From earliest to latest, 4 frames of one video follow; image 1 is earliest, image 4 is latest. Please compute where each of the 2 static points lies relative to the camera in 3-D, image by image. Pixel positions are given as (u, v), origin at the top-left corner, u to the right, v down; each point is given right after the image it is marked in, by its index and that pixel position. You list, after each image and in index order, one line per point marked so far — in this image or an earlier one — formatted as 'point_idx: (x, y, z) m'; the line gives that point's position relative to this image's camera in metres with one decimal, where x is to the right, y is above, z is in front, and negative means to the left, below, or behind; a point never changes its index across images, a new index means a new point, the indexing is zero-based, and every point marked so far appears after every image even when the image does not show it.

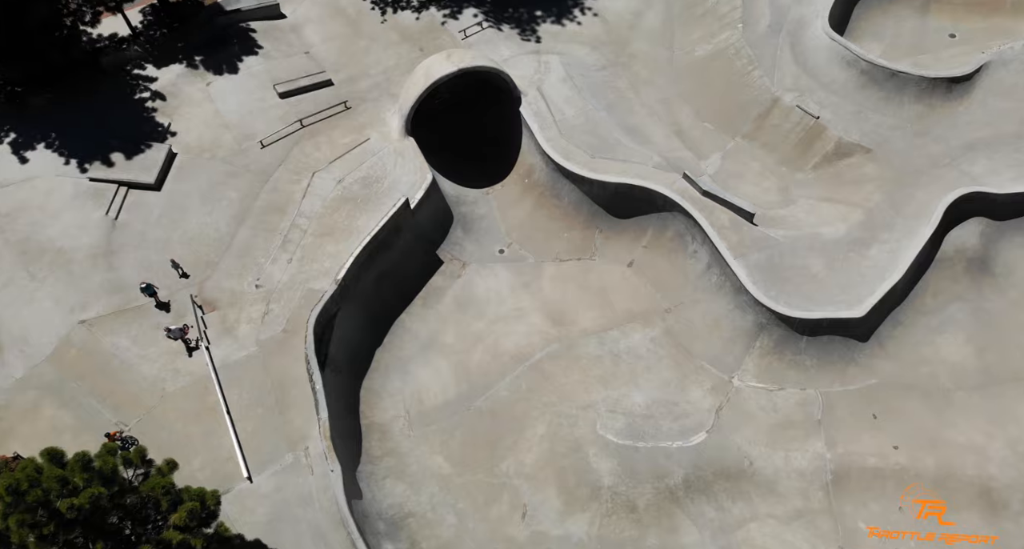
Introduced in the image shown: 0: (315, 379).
0: (-6.0, -3.0, +18.4) m
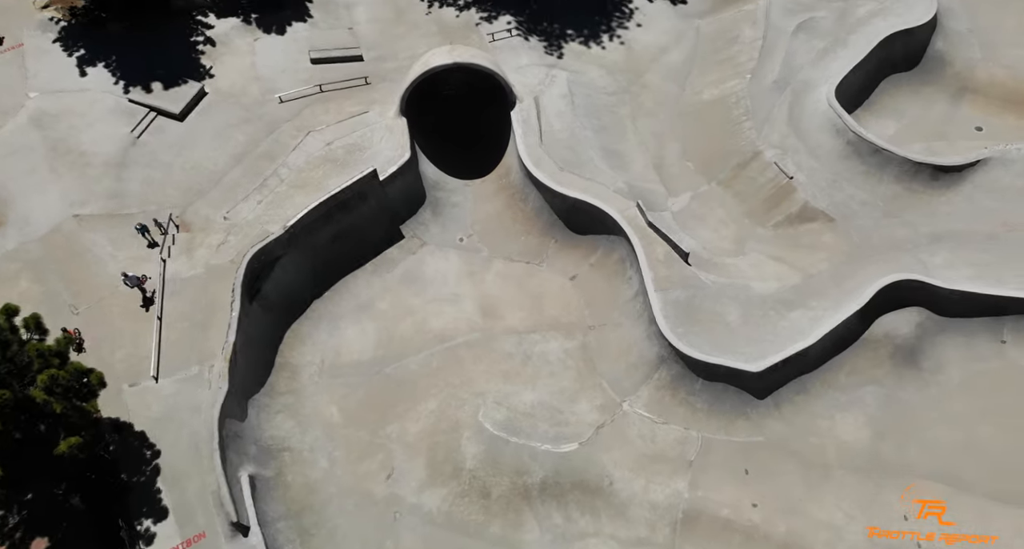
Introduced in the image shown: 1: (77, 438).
0: (-8.7, -1.1, +20.1) m
1: (-11.0, -4.1, +16.0) m
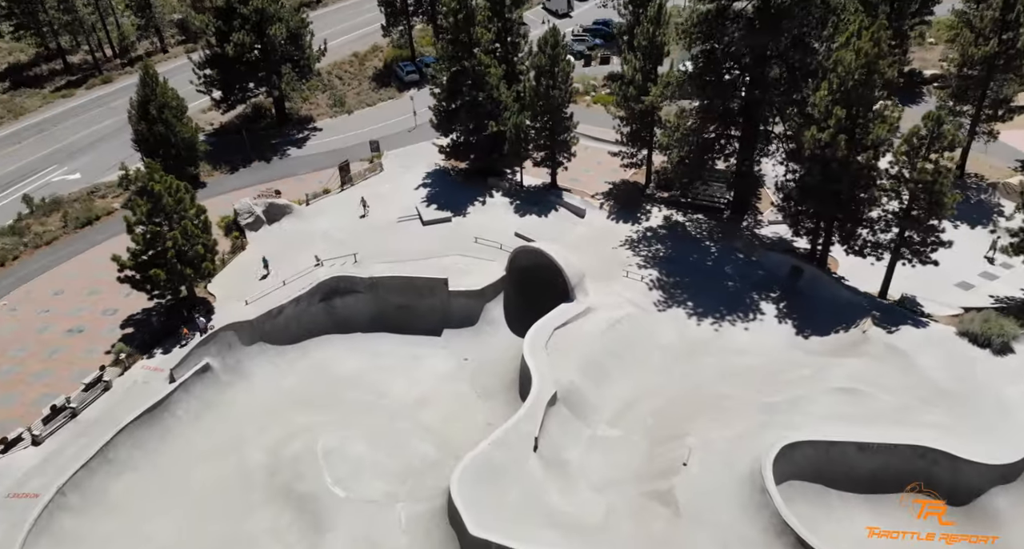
0: (-9.7, -0.9, +30.2) m
1: (-14.7, +0.1, +28.0) m
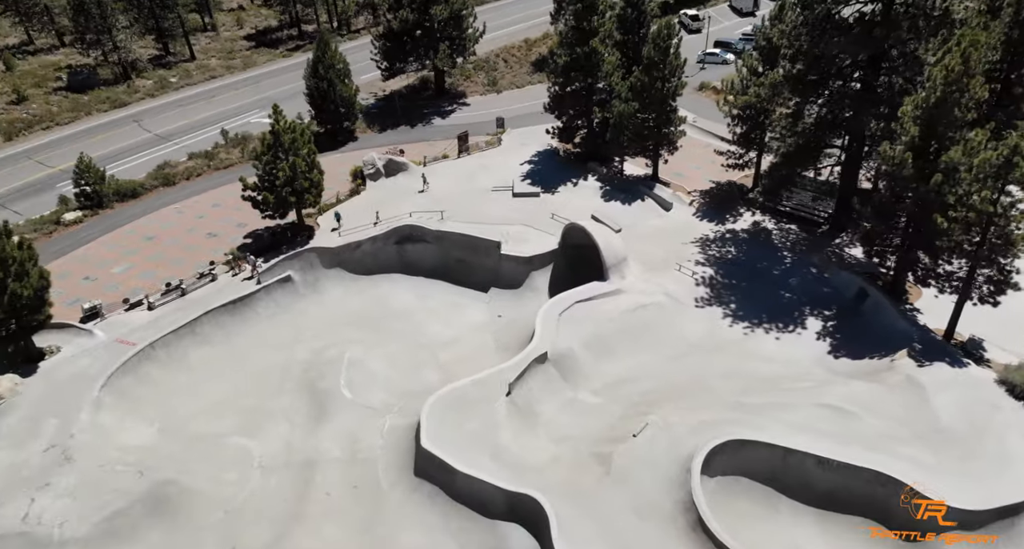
0: (-7.1, +2.2, +34.9) m
1: (-12.3, +4.0, +34.1) m
